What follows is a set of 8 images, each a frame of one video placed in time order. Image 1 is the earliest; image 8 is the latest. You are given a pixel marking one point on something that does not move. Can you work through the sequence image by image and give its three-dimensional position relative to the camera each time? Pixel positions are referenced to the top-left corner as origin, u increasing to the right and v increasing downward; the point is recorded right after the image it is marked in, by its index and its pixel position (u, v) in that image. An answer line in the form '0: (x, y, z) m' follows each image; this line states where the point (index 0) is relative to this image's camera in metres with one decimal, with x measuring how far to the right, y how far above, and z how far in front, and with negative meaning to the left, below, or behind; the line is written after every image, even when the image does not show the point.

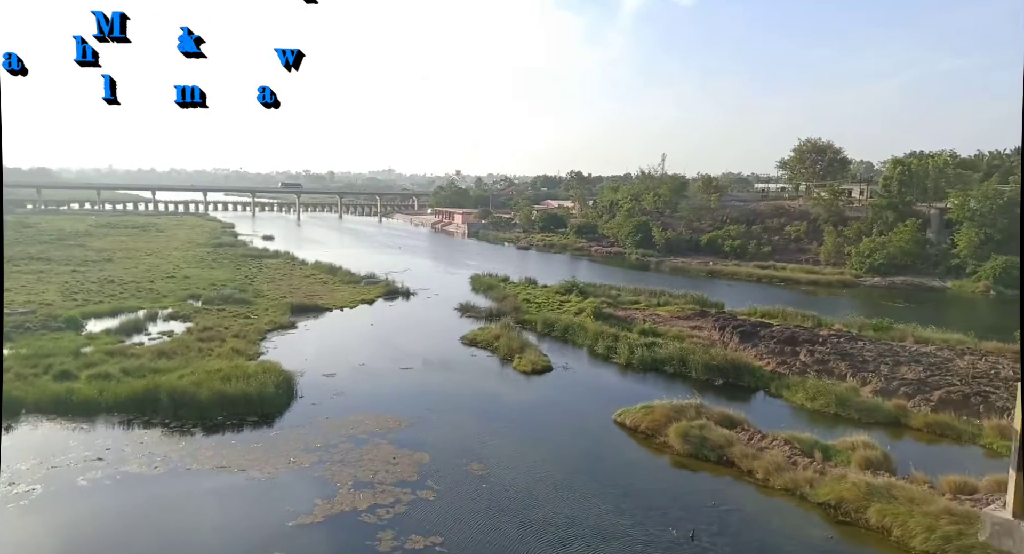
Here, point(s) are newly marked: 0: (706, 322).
0: (+3.1, -0.7, +9.8) m
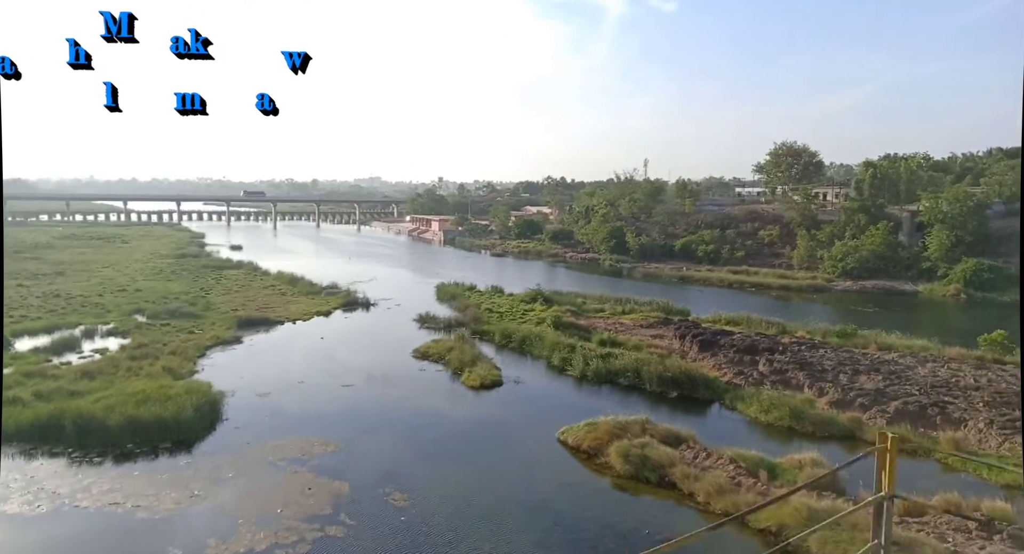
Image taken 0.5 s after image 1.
0: (+2.4, -0.8, +9.6) m
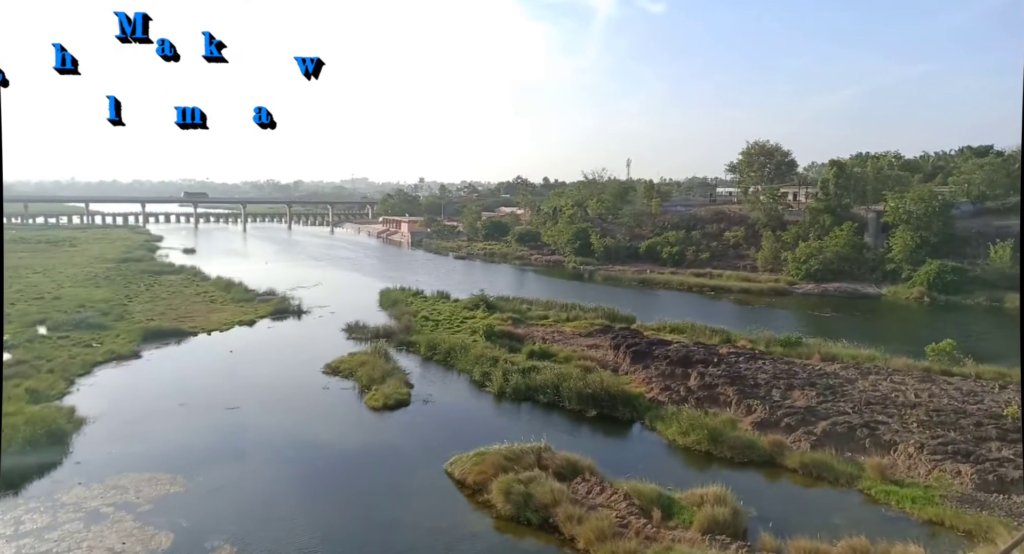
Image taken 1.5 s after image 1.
0: (+1.4, -0.9, +9.0) m
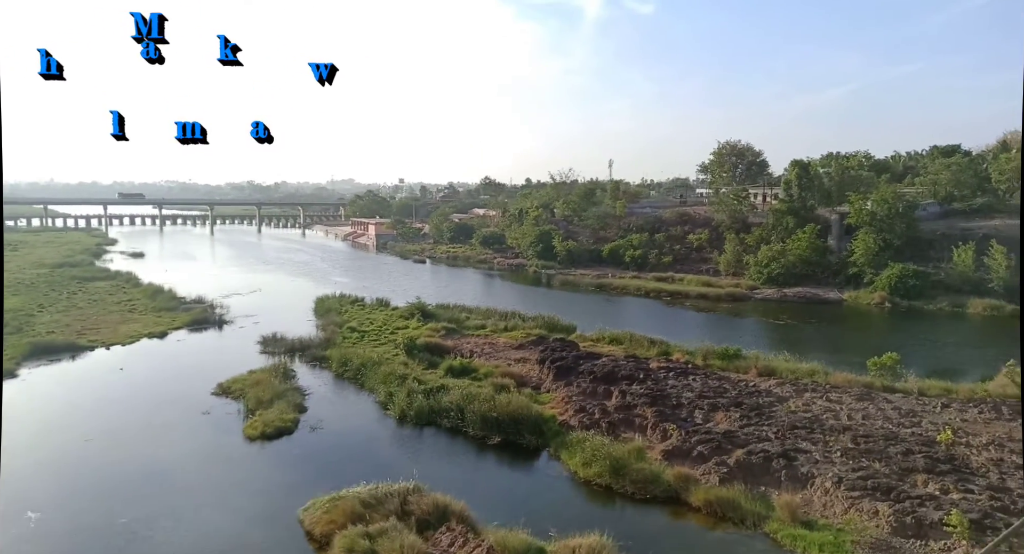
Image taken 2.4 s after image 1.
0: (+0.3, -1.1, +8.5) m
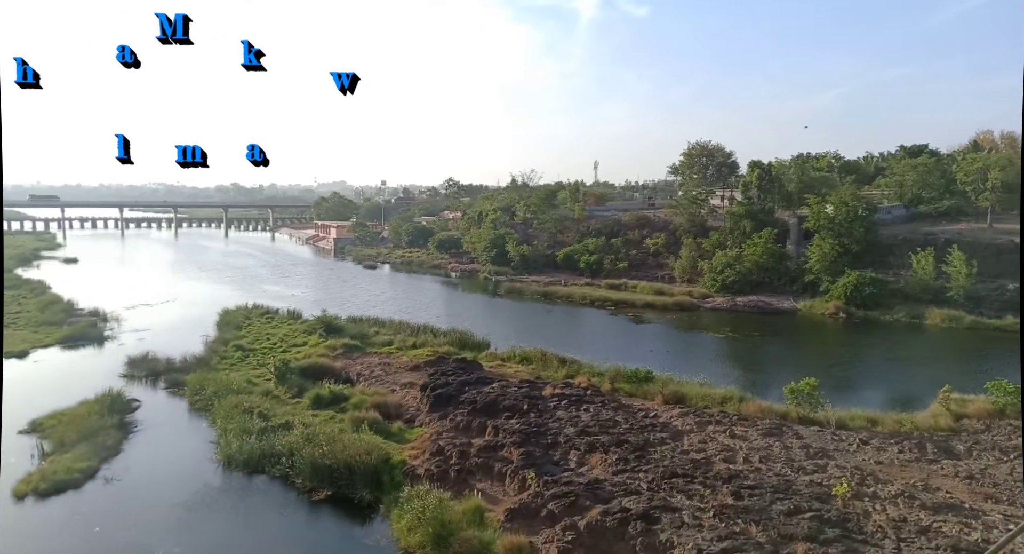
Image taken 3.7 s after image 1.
0: (-1.1, -1.2, +7.5) m
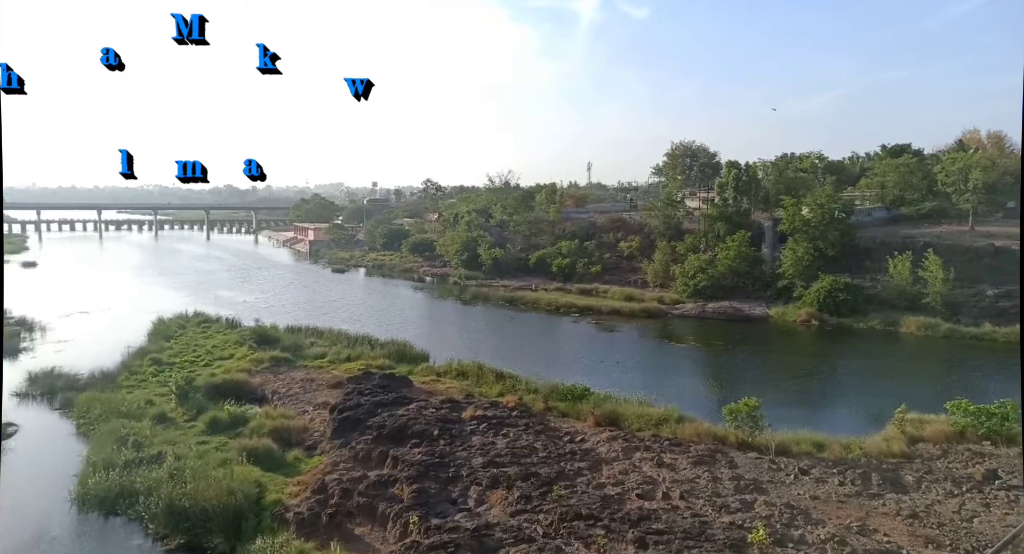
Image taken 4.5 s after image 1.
0: (-2.0, -1.3, +6.9) m
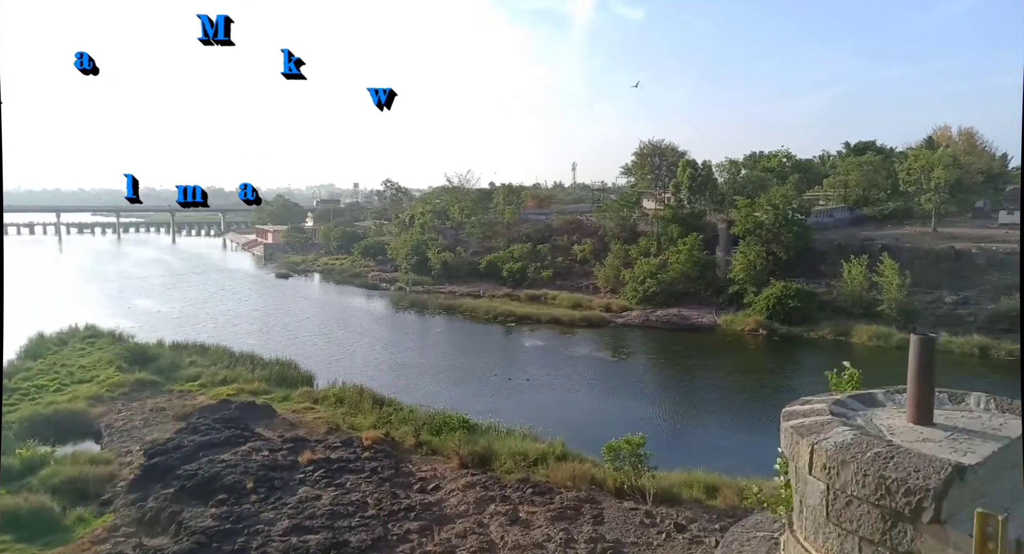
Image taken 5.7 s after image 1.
0: (-3.3, -1.5, +6.0) m
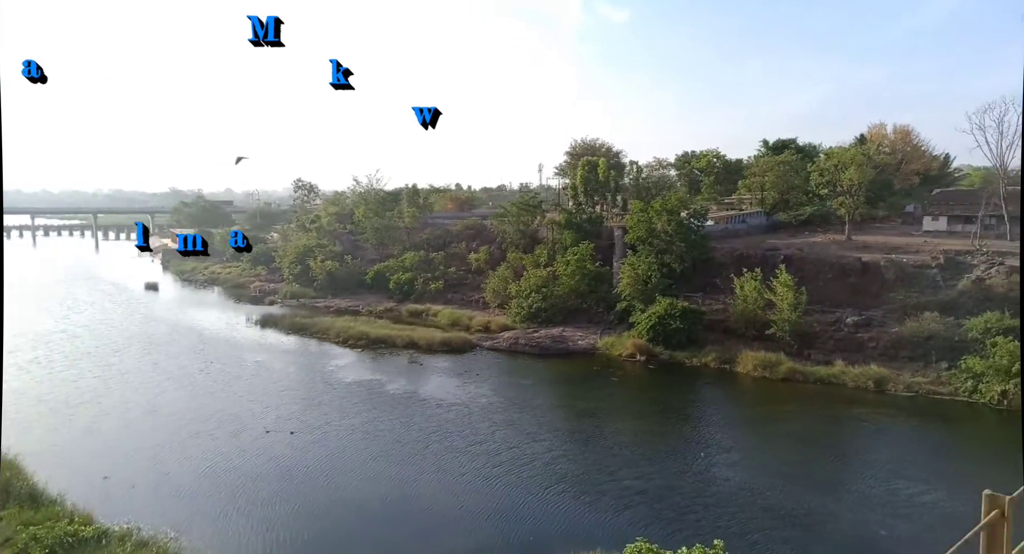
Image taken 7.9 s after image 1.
0: (-5.8, -1.8, +4.0) m
